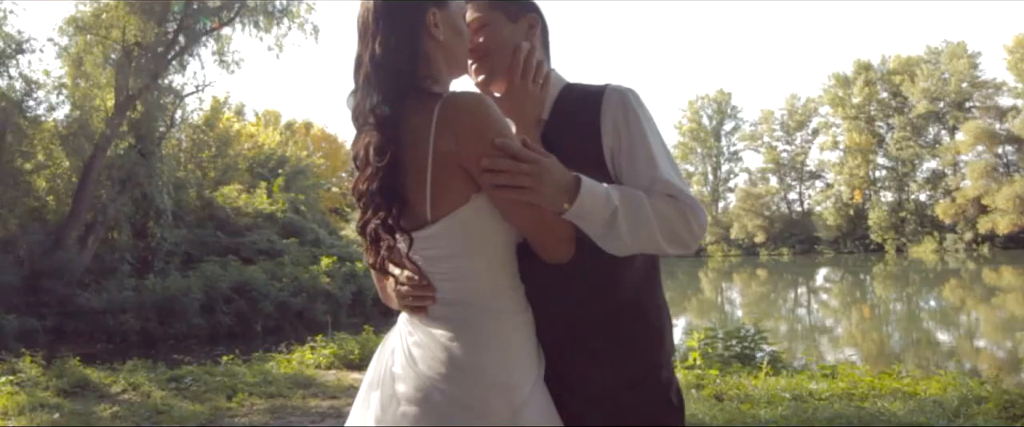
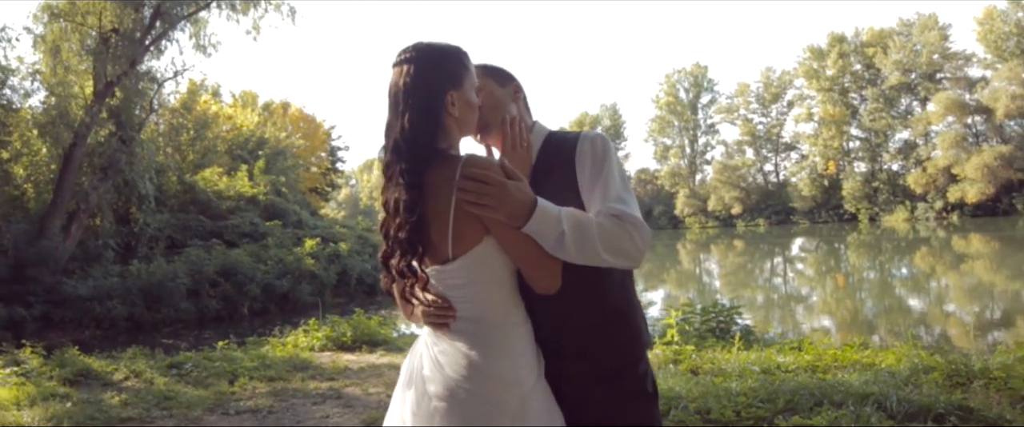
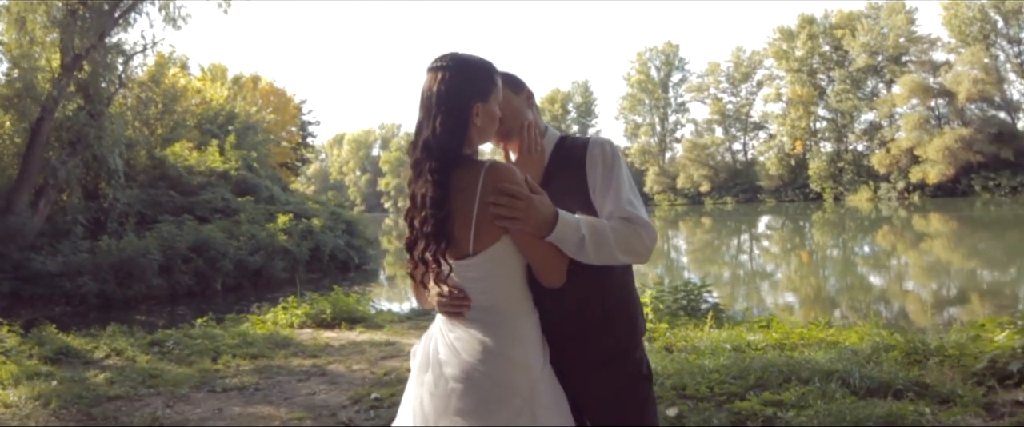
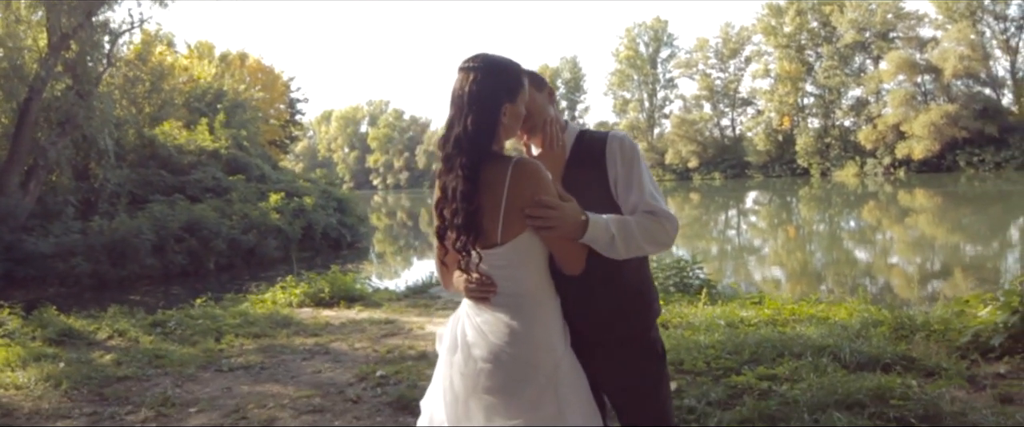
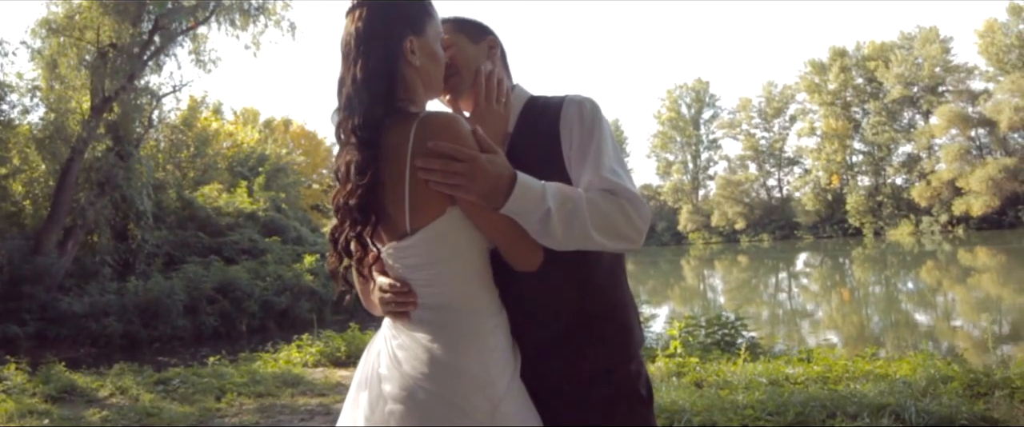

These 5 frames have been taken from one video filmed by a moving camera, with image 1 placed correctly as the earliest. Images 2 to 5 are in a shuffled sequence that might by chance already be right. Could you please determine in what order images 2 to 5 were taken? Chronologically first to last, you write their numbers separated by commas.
5, 2, 3, 4
